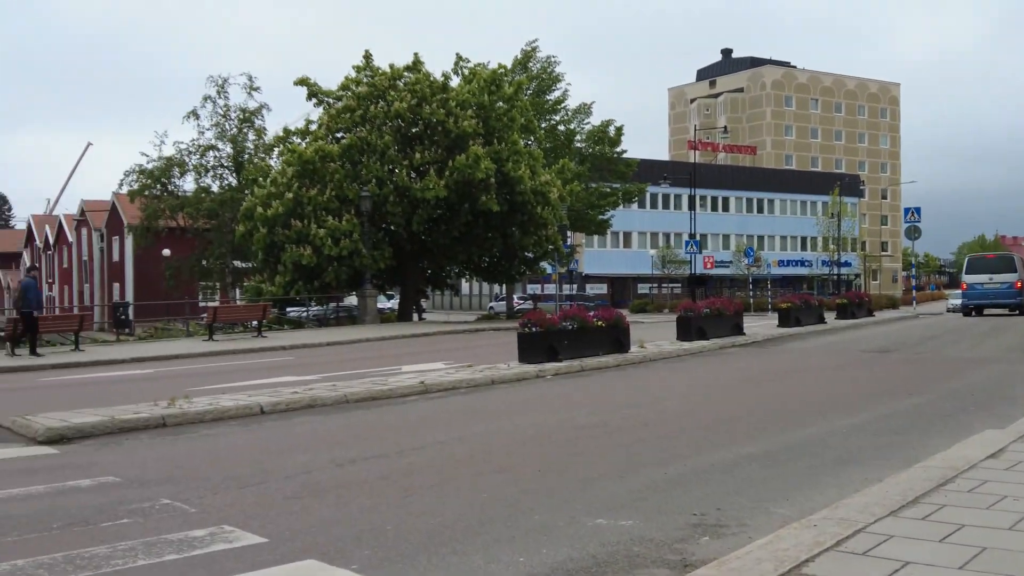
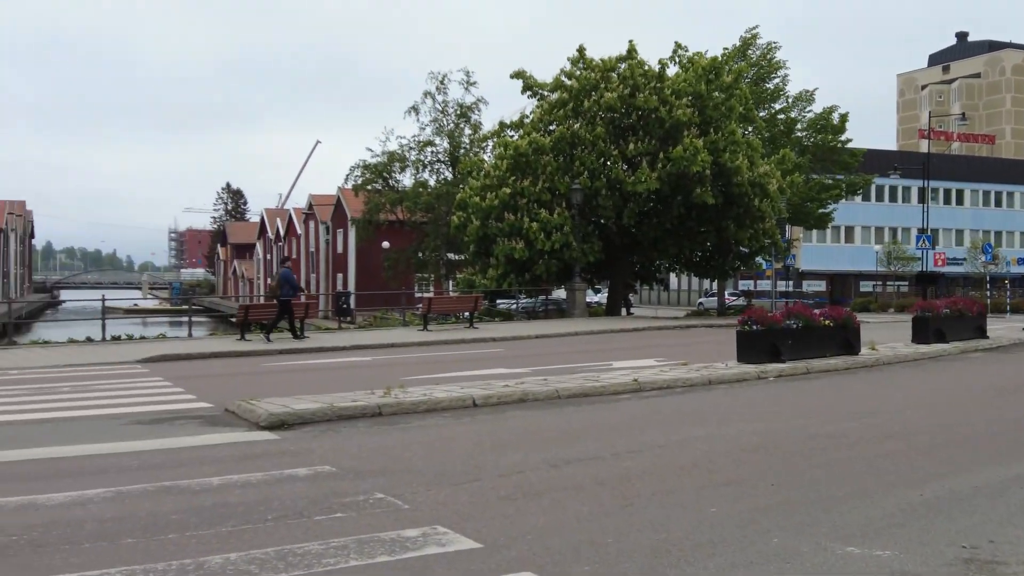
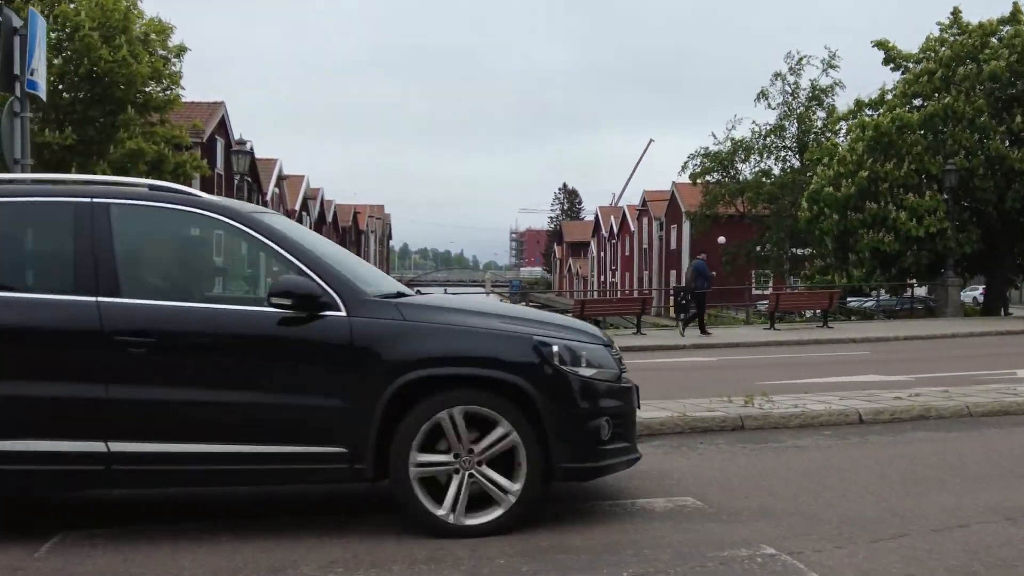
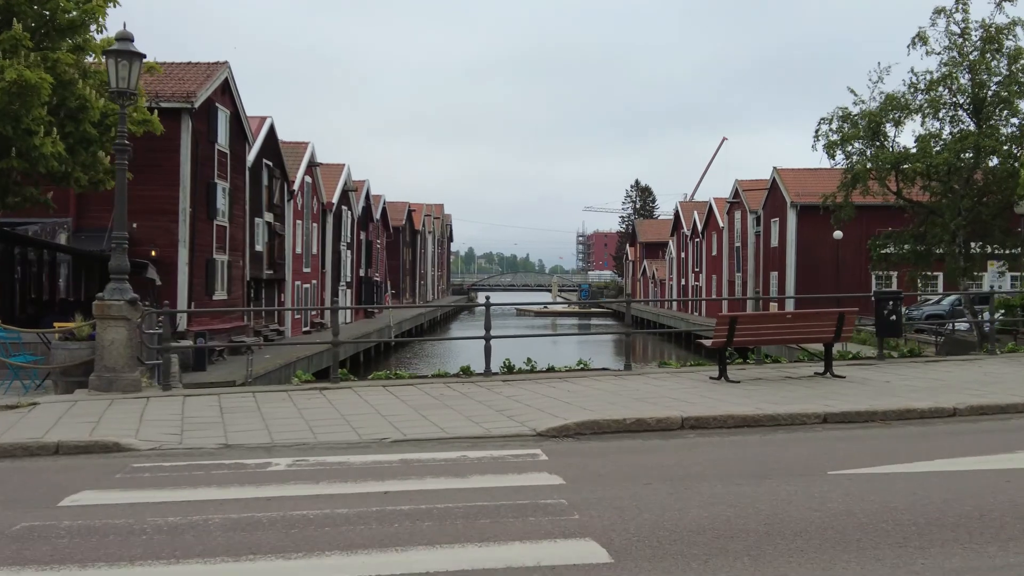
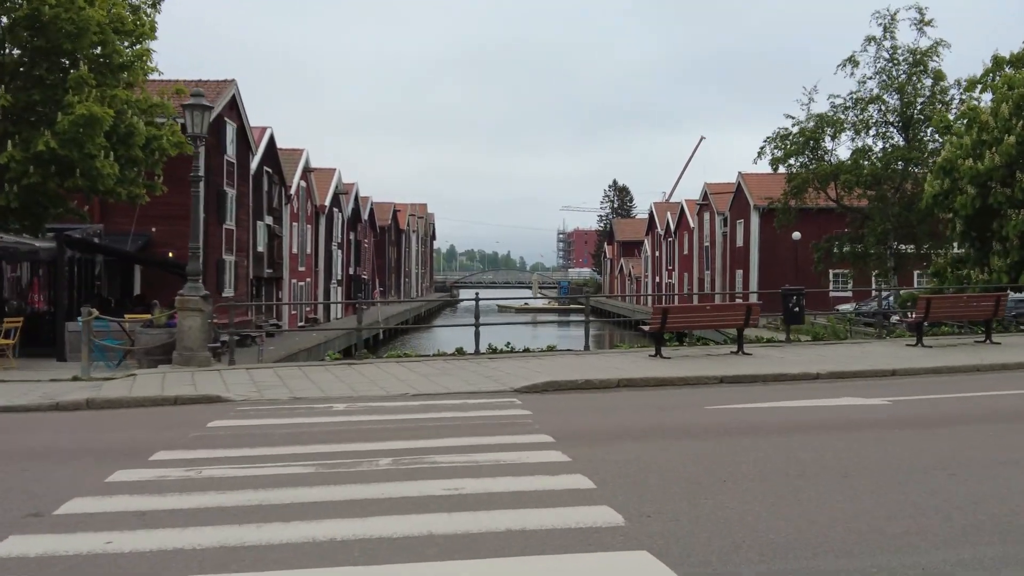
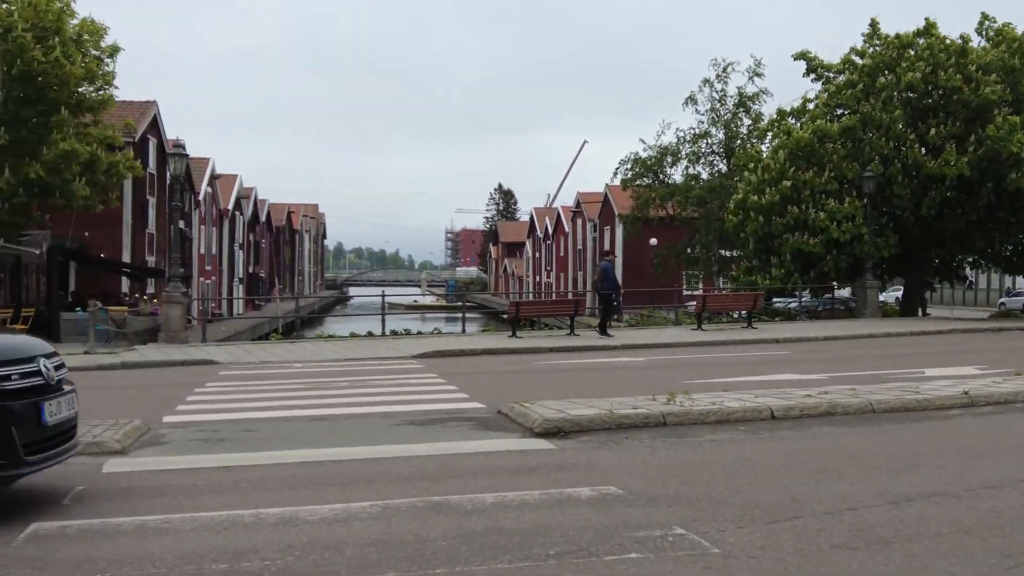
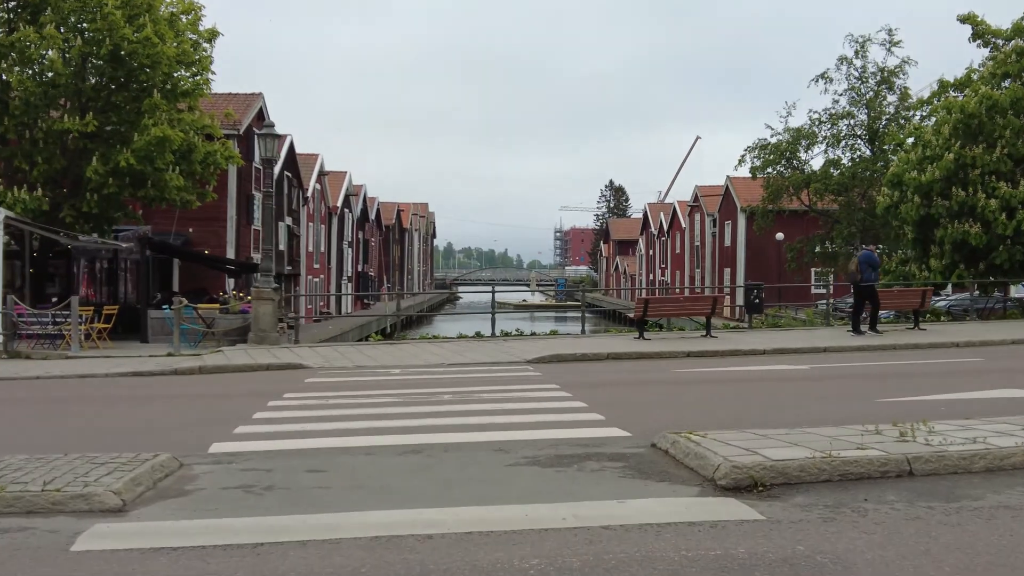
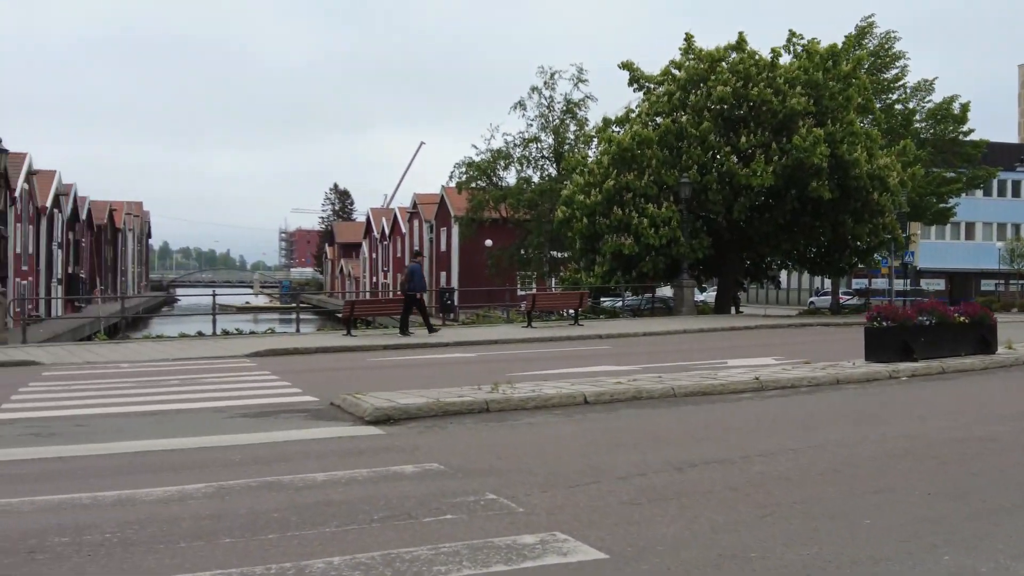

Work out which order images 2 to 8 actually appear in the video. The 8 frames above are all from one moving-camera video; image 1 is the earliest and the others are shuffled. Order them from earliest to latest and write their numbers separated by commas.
2, 8, 6, 3, 7, 5, 4
